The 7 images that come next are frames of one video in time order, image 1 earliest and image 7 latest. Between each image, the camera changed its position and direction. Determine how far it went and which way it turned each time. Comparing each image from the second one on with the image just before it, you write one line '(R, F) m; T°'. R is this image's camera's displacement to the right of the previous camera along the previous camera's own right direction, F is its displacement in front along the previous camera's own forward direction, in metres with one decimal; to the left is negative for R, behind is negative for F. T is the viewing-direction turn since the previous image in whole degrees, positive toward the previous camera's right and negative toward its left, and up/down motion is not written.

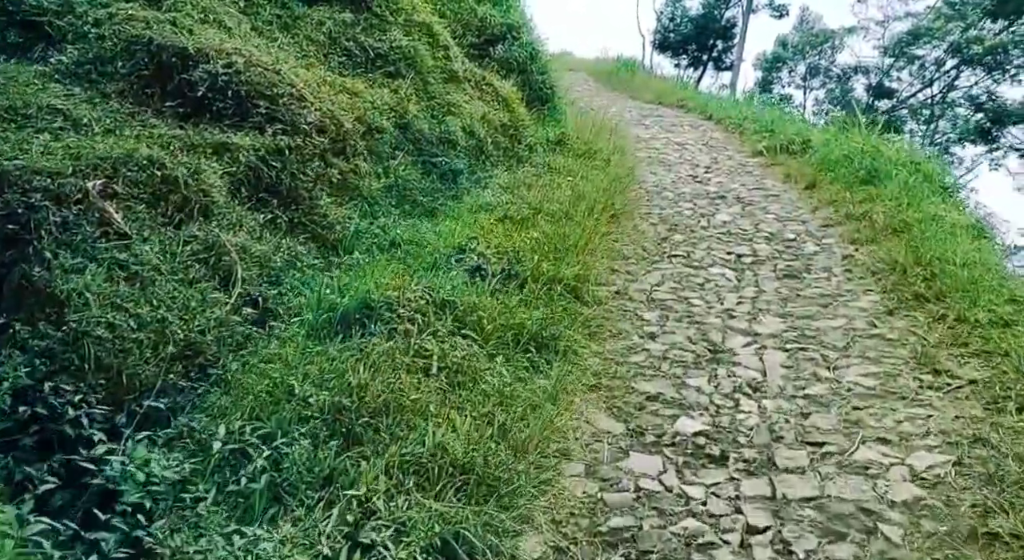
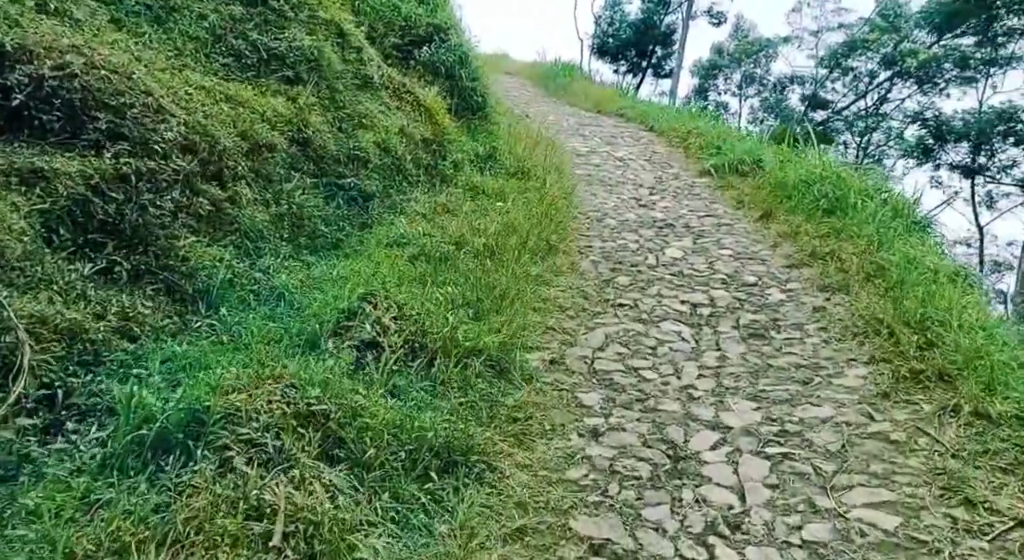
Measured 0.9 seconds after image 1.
(+0.2, +0.9) m; +5°
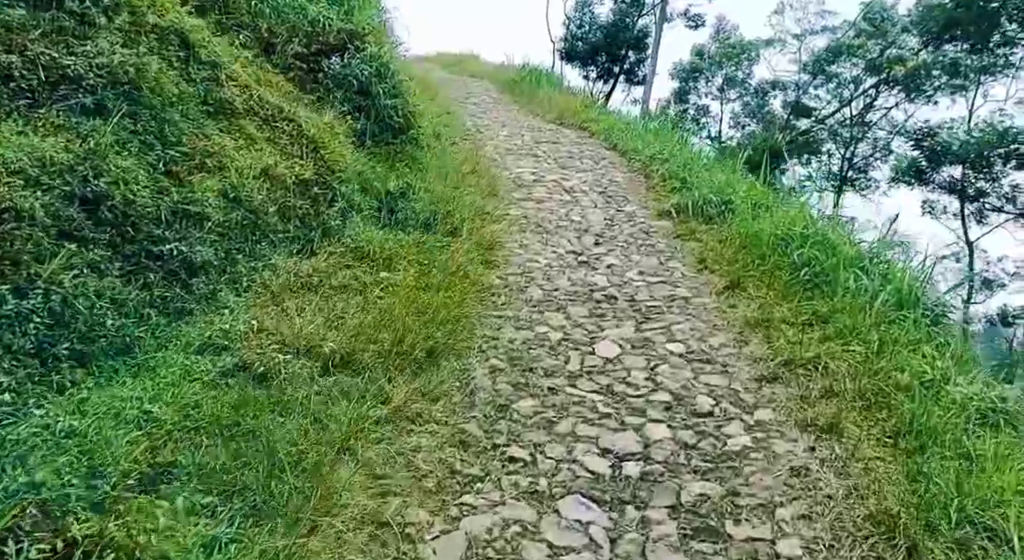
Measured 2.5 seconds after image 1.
(+0.6, +1.5) m; +1°
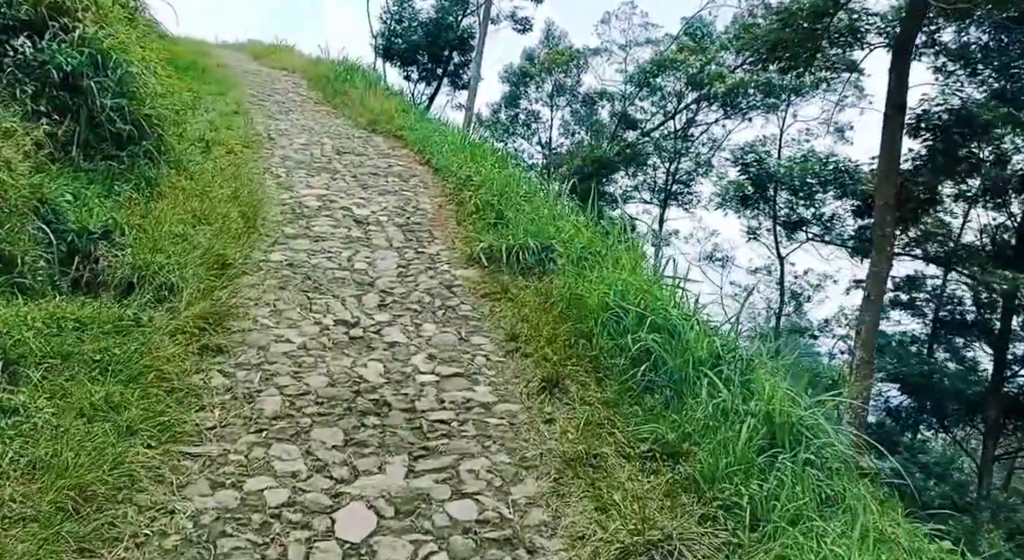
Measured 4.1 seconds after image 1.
(+0.5, +1.5) m; +13°
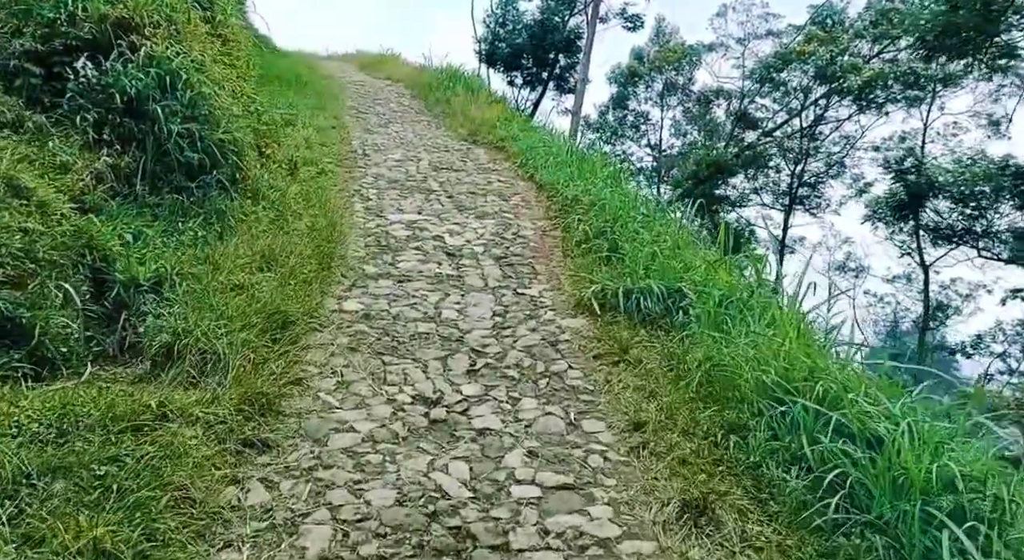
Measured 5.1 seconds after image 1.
(-0.1, +1.0) m; -8°
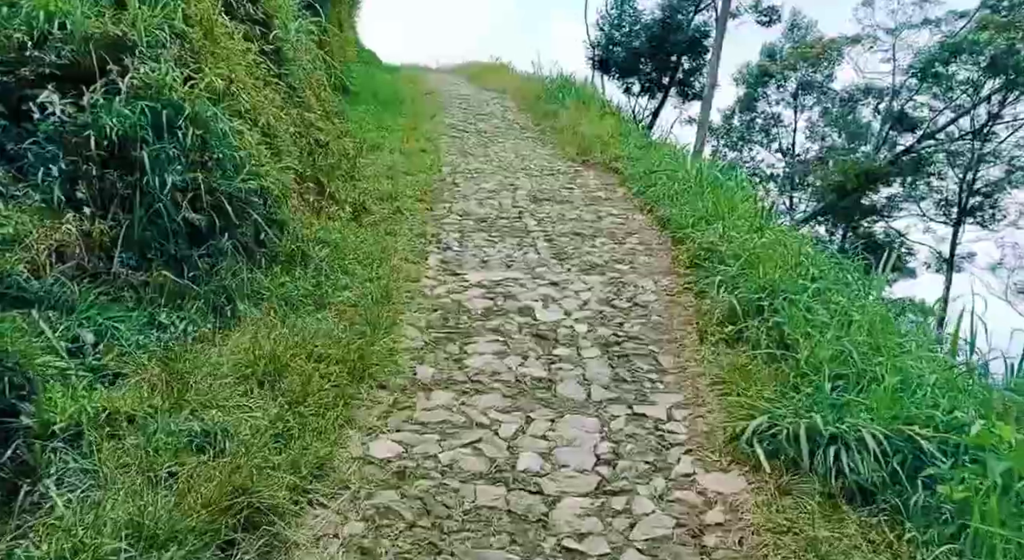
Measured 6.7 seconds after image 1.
(0.0, +1.7) m; -9°
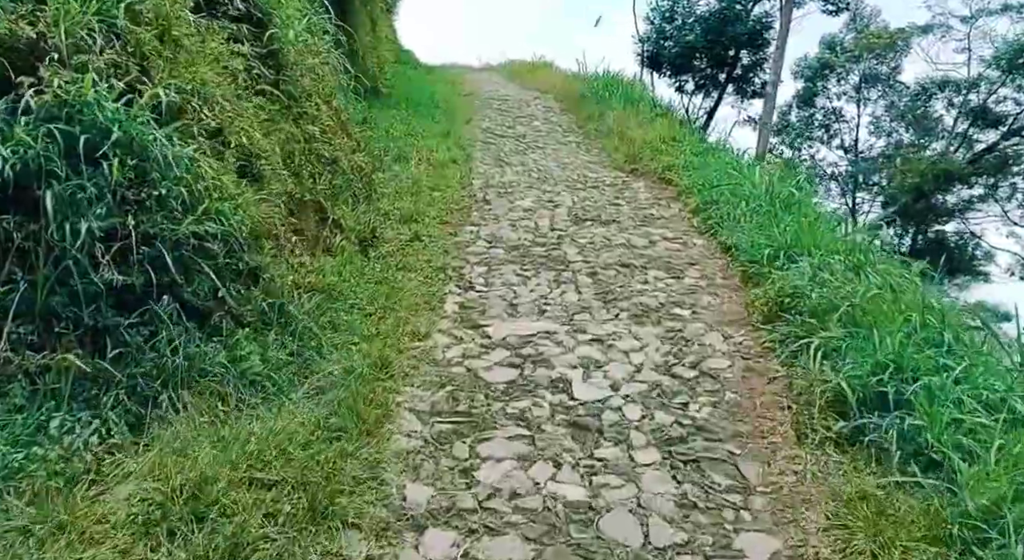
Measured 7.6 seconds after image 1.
(+0.1, +1.1) m; -4°
